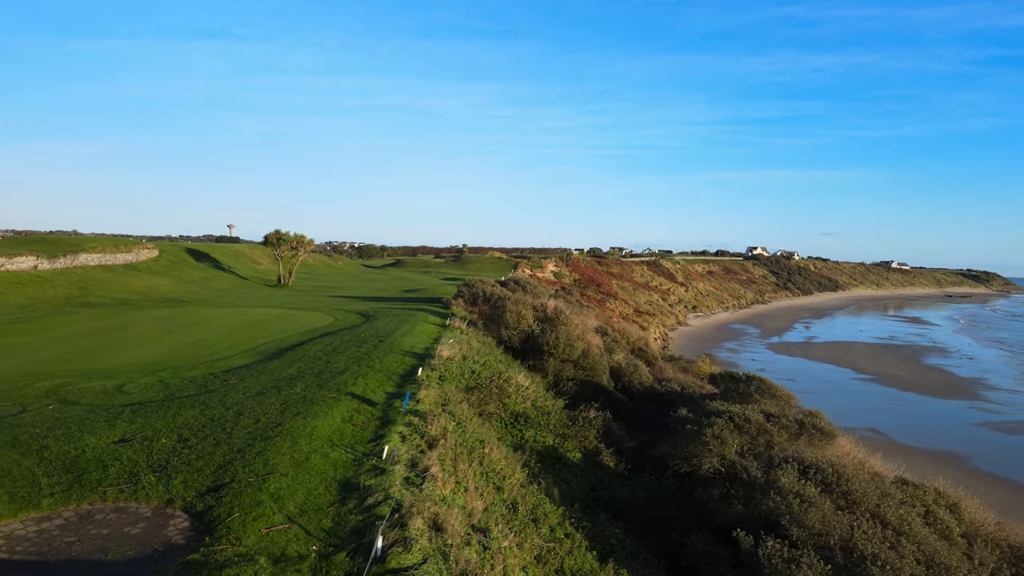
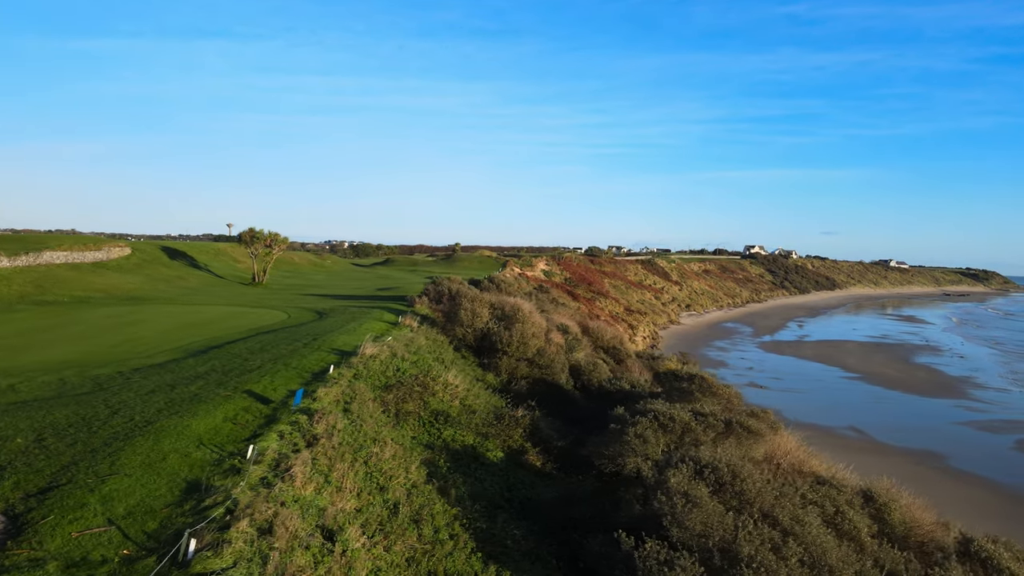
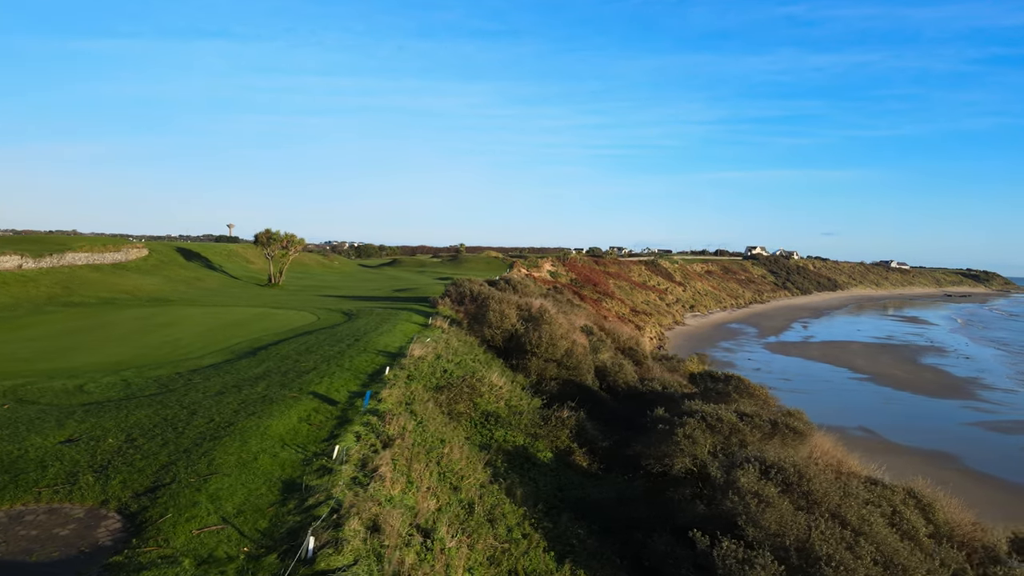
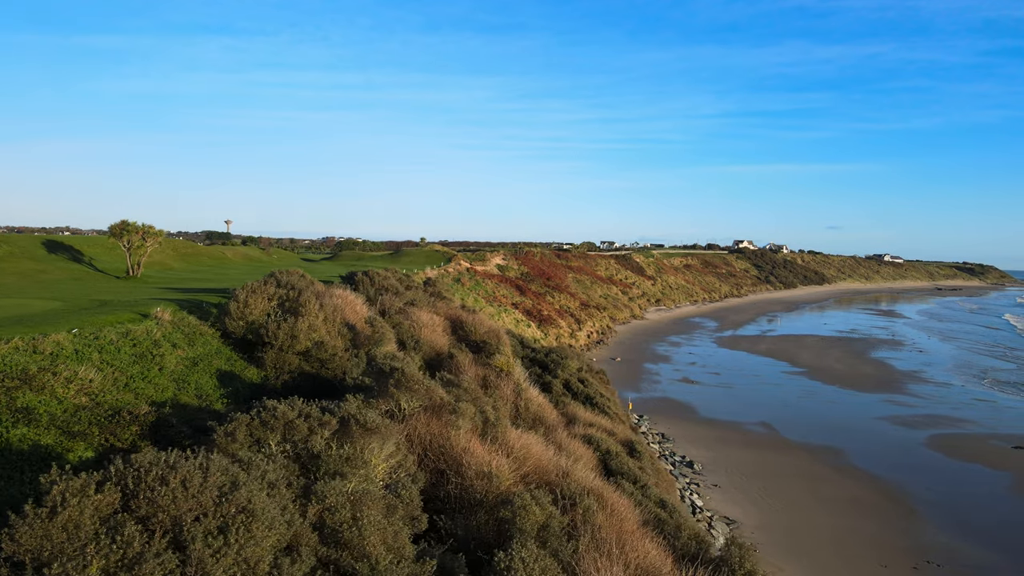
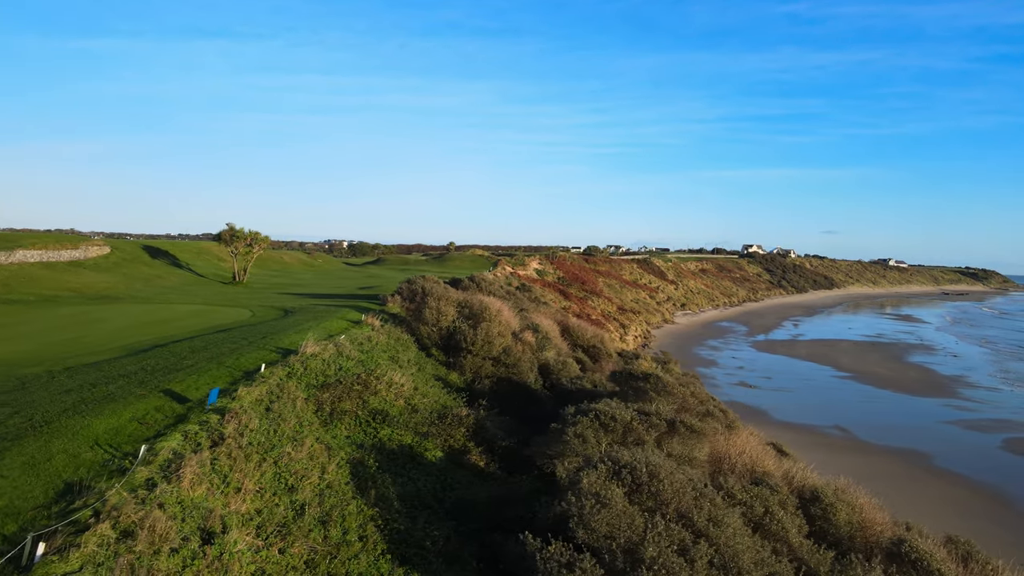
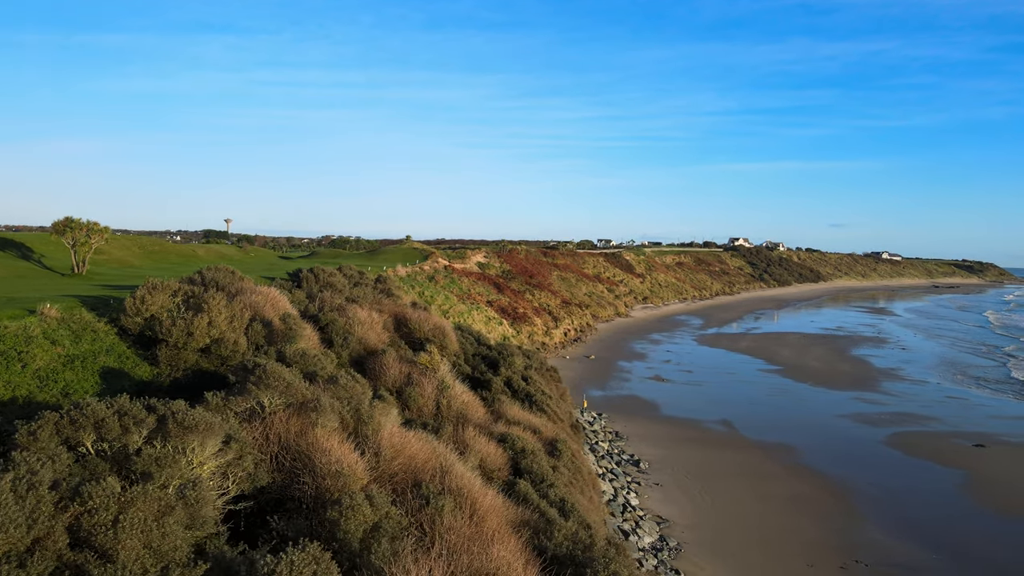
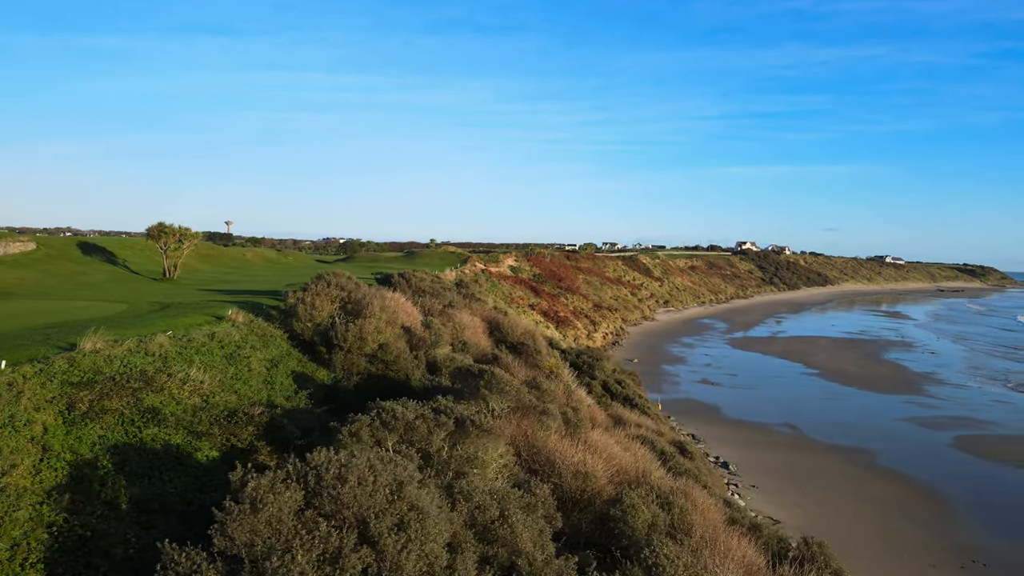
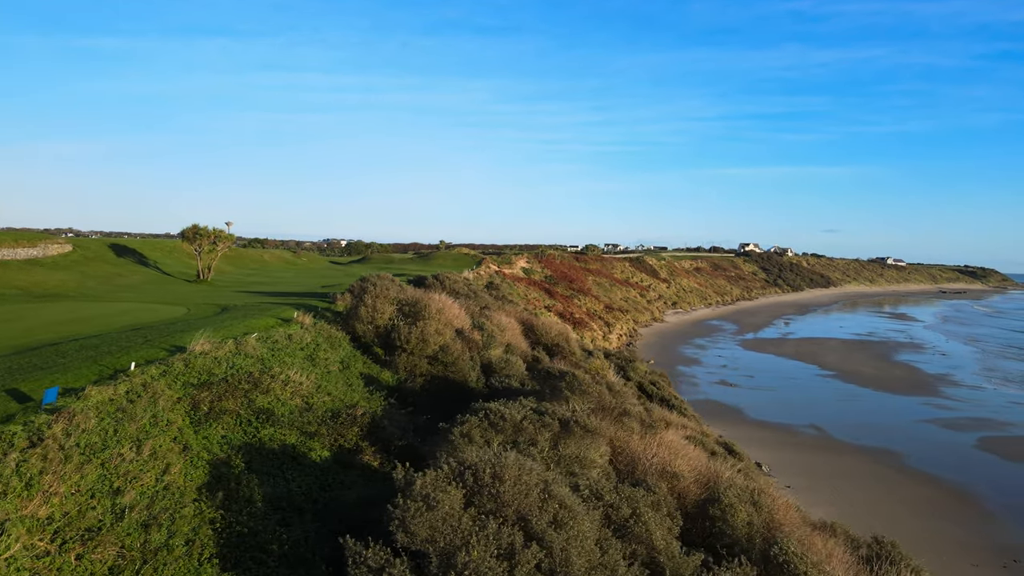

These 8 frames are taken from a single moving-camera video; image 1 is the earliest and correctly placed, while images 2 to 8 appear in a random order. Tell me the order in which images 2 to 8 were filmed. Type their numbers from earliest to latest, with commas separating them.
3, 2, 5, 8, 7, 4, 6
